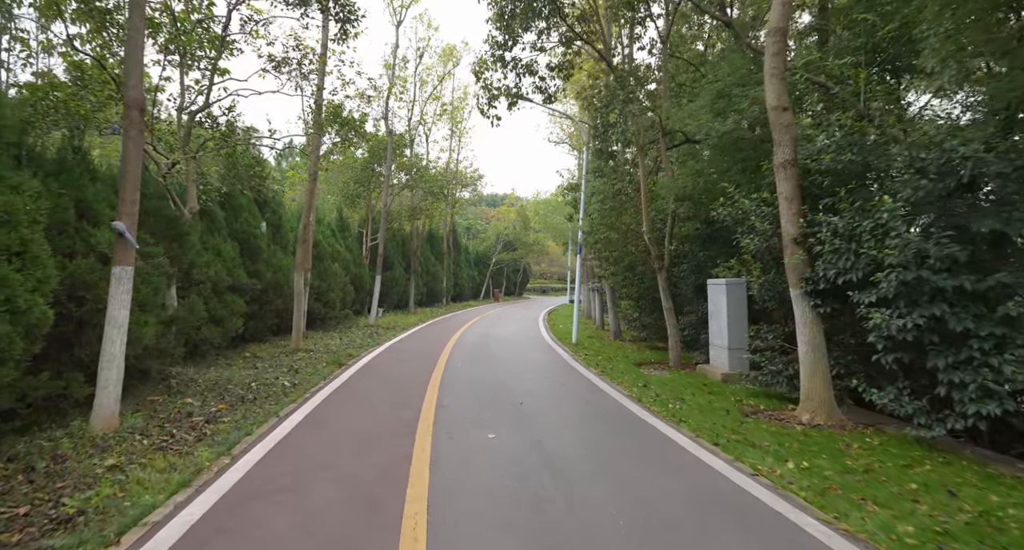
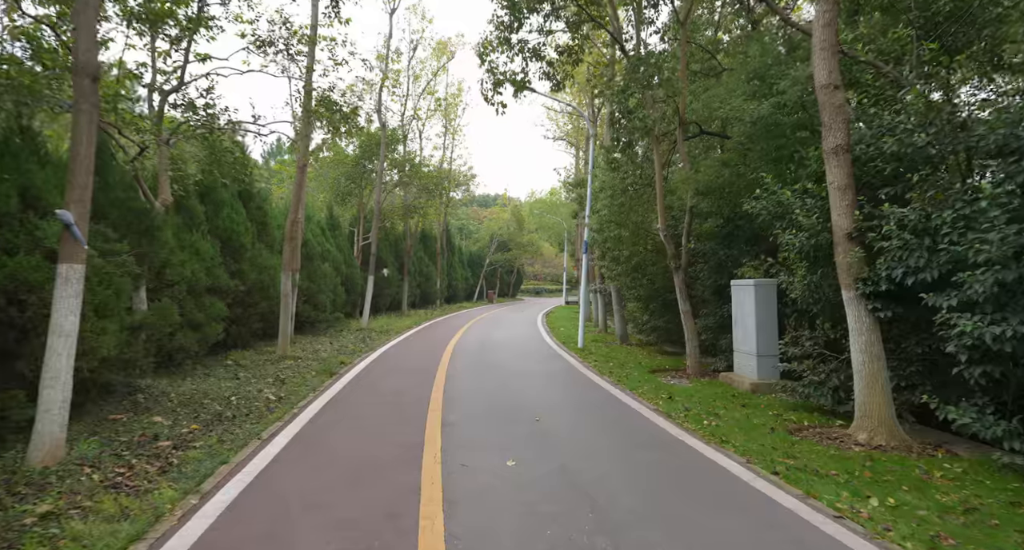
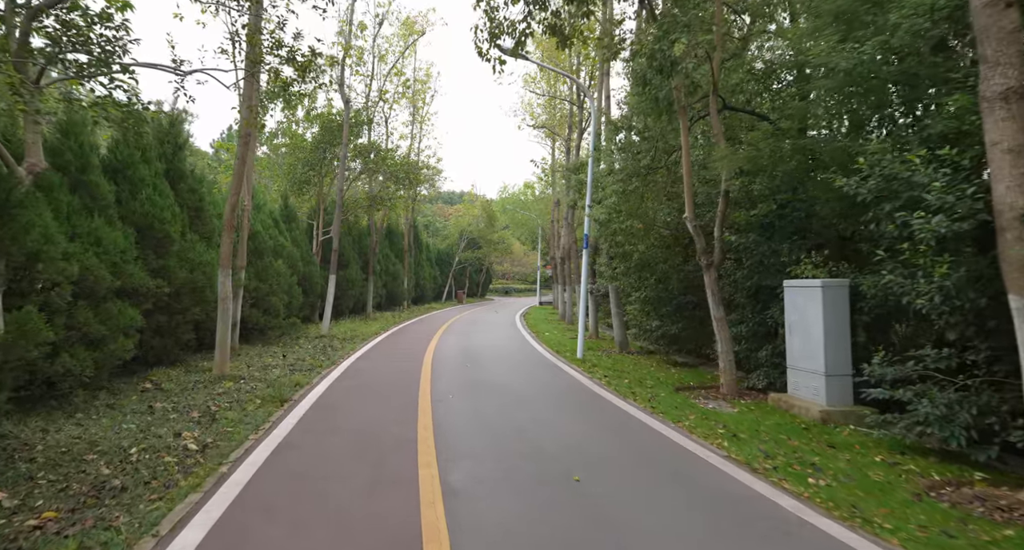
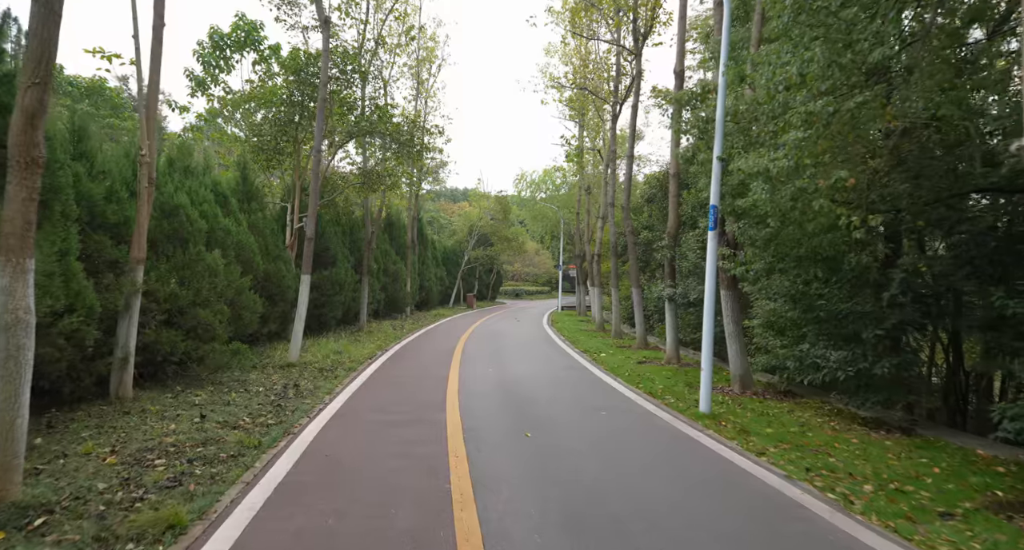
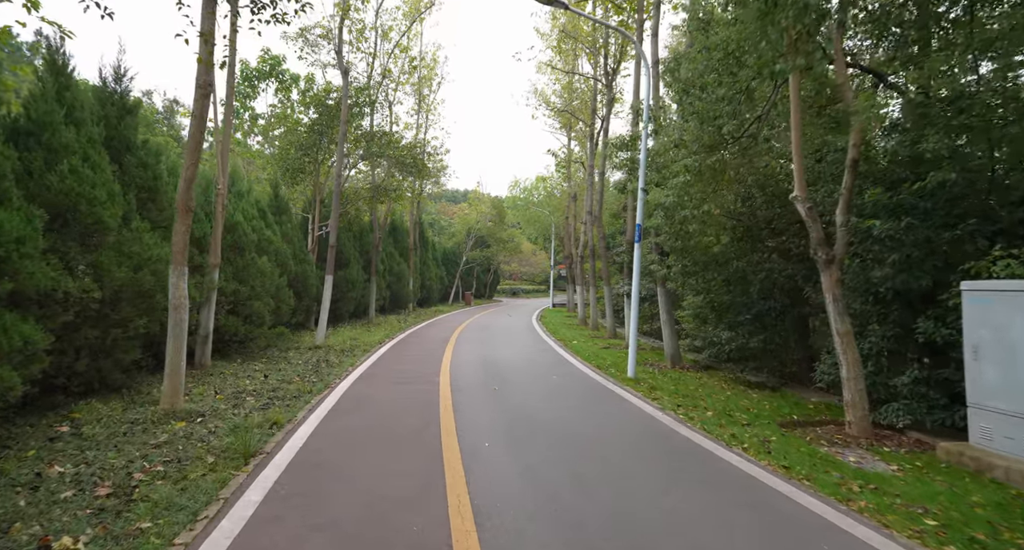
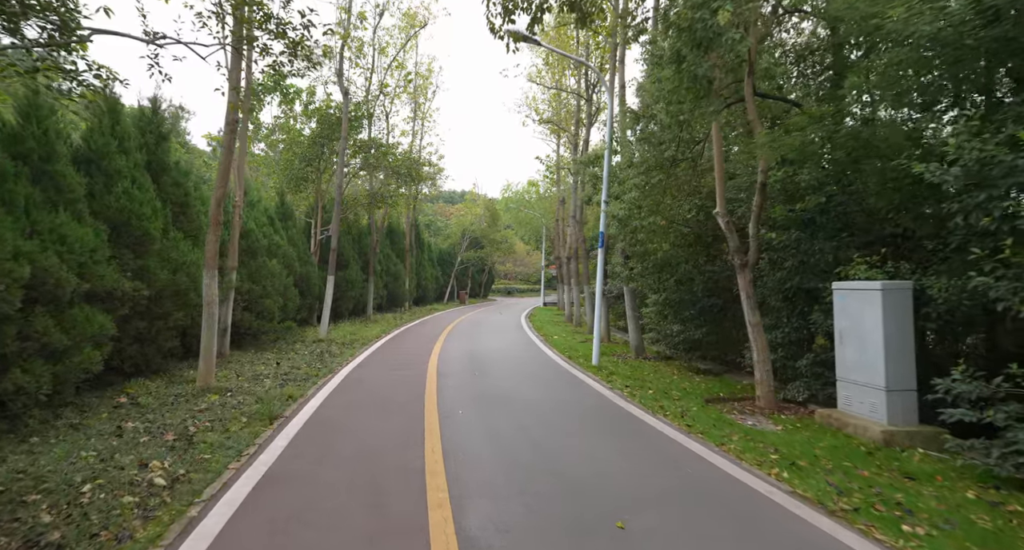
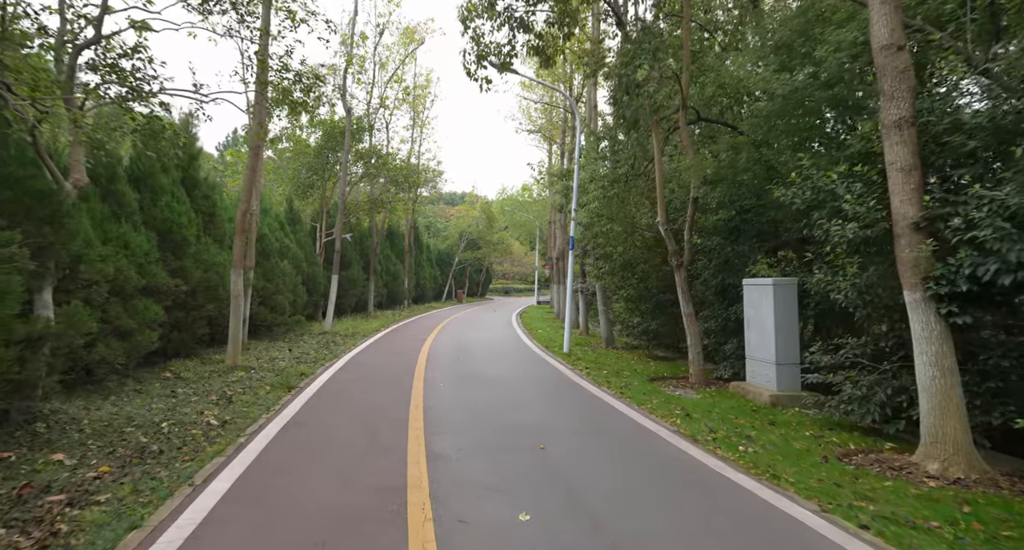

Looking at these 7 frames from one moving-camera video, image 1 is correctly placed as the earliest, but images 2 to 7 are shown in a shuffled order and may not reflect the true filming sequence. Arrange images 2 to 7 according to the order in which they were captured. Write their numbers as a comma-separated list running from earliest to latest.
2, 7, 3, 6, 5, 4
